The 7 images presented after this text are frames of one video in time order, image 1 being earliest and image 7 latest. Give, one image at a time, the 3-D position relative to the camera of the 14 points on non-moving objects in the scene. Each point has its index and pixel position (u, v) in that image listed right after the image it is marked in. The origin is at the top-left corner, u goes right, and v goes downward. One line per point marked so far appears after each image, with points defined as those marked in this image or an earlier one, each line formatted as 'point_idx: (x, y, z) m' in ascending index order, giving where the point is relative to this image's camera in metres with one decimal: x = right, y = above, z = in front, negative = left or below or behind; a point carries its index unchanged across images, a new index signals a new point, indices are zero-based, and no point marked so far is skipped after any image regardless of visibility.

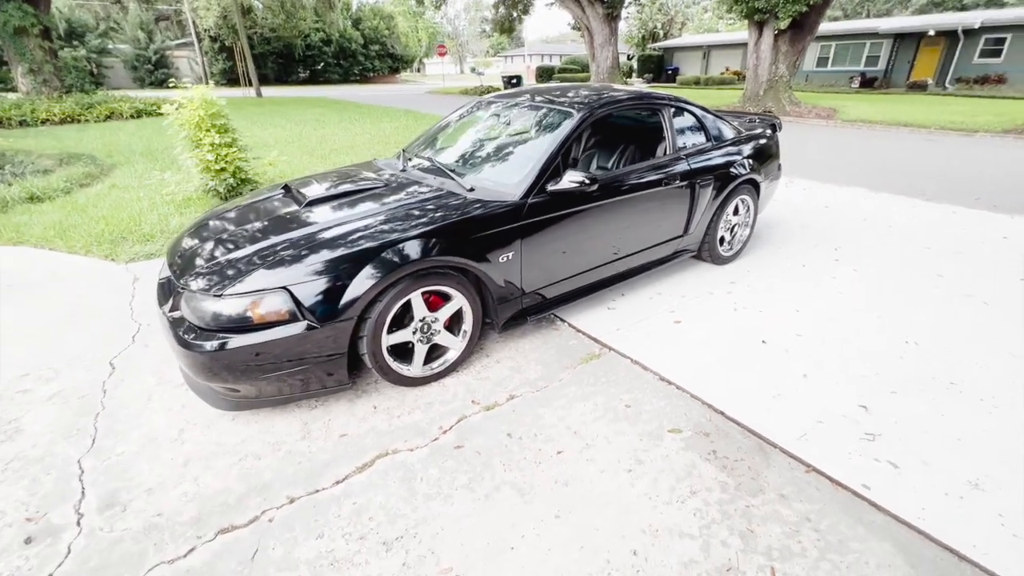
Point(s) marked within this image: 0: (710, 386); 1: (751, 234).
0: (+1.1, -0.6, +2.7) m
1: (+2.3, +0.5, +4.4) m
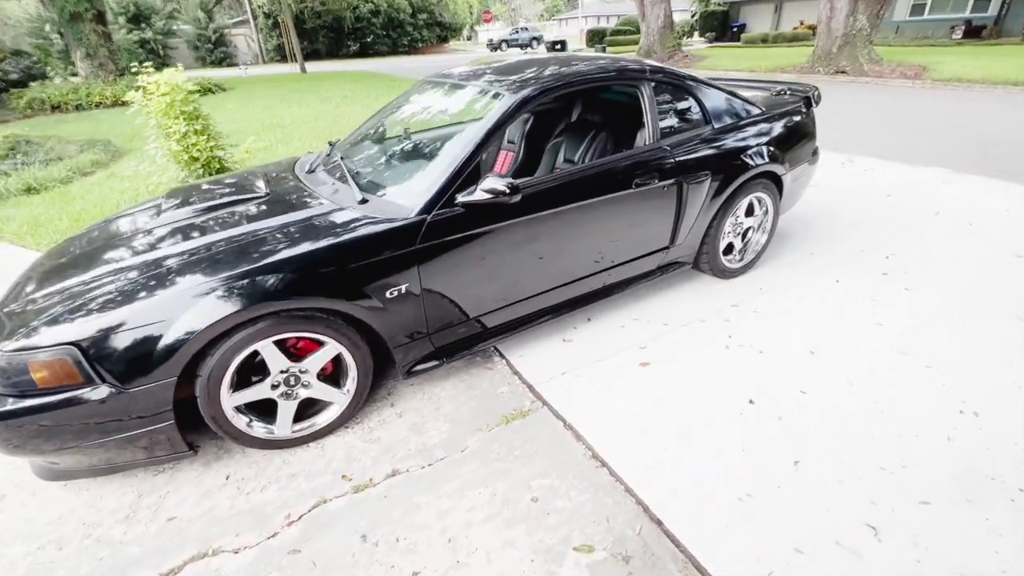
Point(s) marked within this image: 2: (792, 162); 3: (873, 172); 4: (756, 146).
0: (+0.6, -0.8, +2.0) m
1: (+1.9, +0.4, +3.5) m
2: (+2.0, +0.9, +3.5) m
3: (+4.4, +1.4, +5.7) m
4: (+1.7, +1.0, +3.2) m
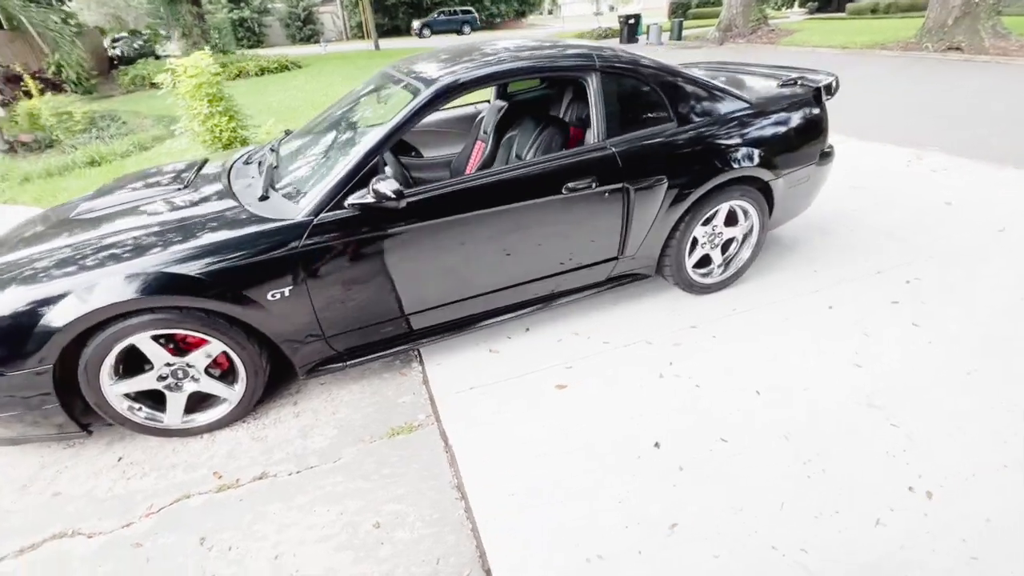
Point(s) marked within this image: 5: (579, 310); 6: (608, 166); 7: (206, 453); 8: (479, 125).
0: (0.0, -0.9, +1.8) m
1: (+1.6, +0.2, +3.1) m
2: (+1.7, +0.8, +3.0) m
3: (+4.5, +1.2, +4.9) m
4: (+1.3, +0.8, +2.8) m
5: (+0.4, -0.1, +3.0) m
6: (+0.5, +0.6, +2.5) m
7: (-1.4, -0.8, +2.2) m
8: (-0.3, +1.3, +3.7) m
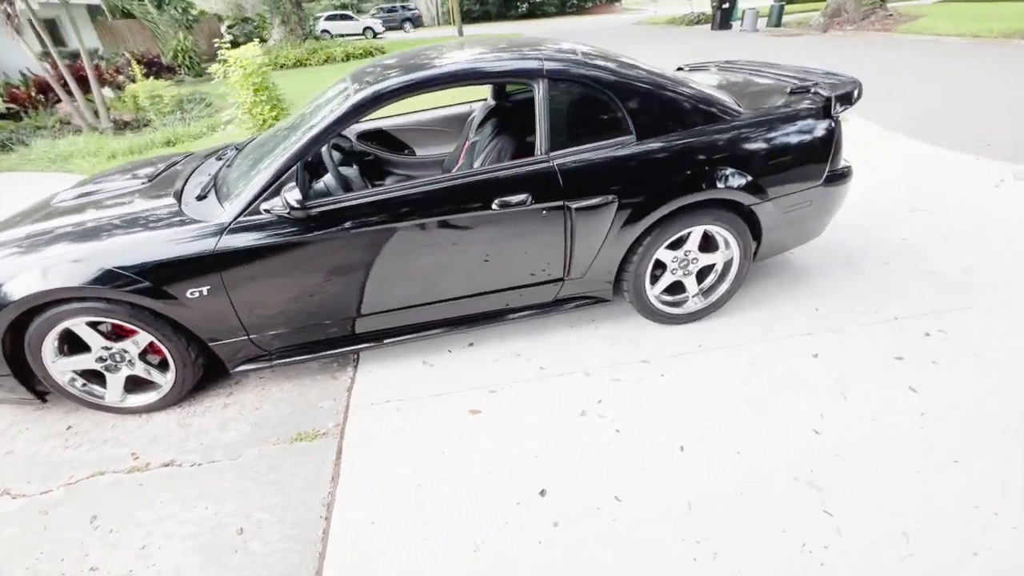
0: (-0.5, -1.0, +1.8) m
1: (+1.3, 0.0, +2.7) m
2: (+1.5, +0.6, +2.6) m
3: (+4.5, +0.8, +4.0) m
4: (+1.1, +0.7, +2.4) m
5: (+0.1, -0.2, +2.8) m
6: (+0.2, +0.5, +2.3) m
7: (-1.9, -0.7, +2.3) m
8: (-0.3, +1.3, +3.6) m
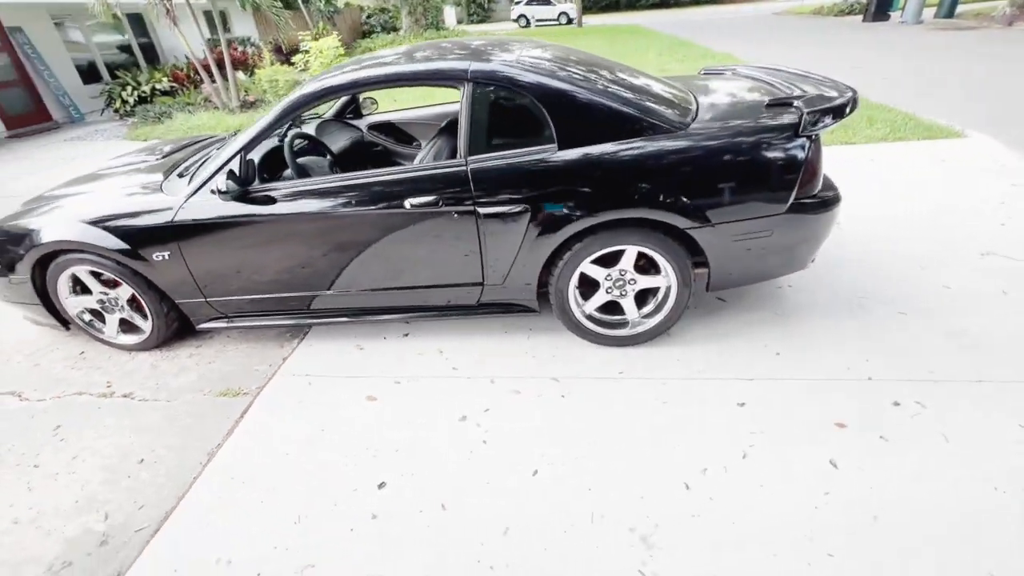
0: (-1.2, -0.9, +2.0) m
1: (+0.9, -0.1, +2.5) m
2: (+1.1, +0.4, +2.3) m
3: (+4.3, +0.2, +3.0) m
4: (+0.7, +0.5, +2.3) m
5: (-0.3, -0.2, +2.8) m
6: (-0.3, +0.5, +2.3) m
7: (-2.4, -0.5, +2.8) m
8: (-0.3, +1.3, +3.7) m
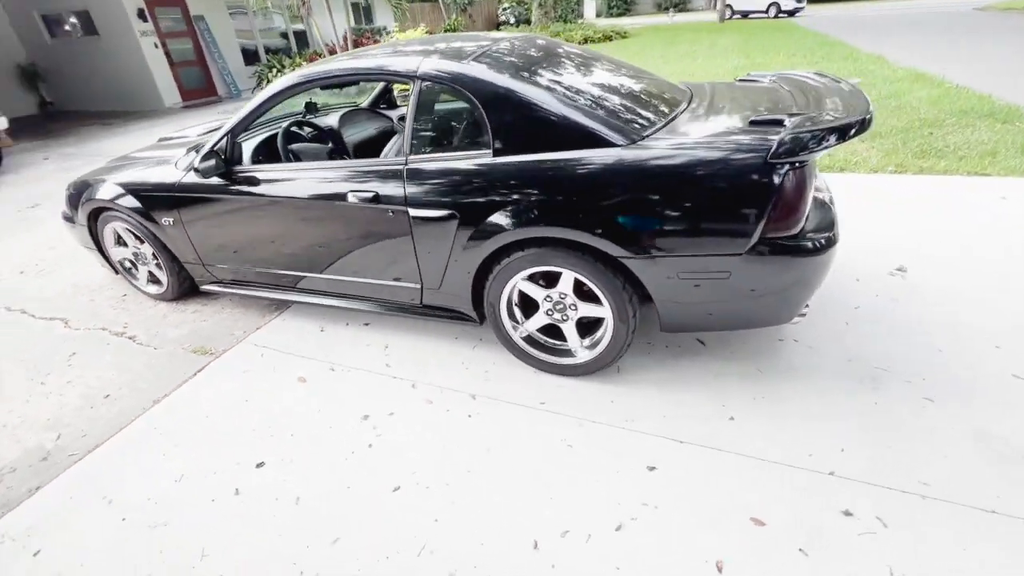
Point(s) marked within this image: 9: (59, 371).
0: (-1.8, -0.7, +2.2) m
1: (+0.5, -0.3, +2.2) m
2: (+0.7, +0.2, +2.0) m
3: (+4.0, -0.4, +1.9) m
4: (+0.3, +0.4, +2.0) m
5: (-0.6, -0.2, +2.8) m
6: (-0.5, +0.5, +2.3) m
7: (-2.6, -0.2, +3.3) m
8: (-0.2, +1.3, +3.6) m
9: (-2.7, -0.5, +2.8) m
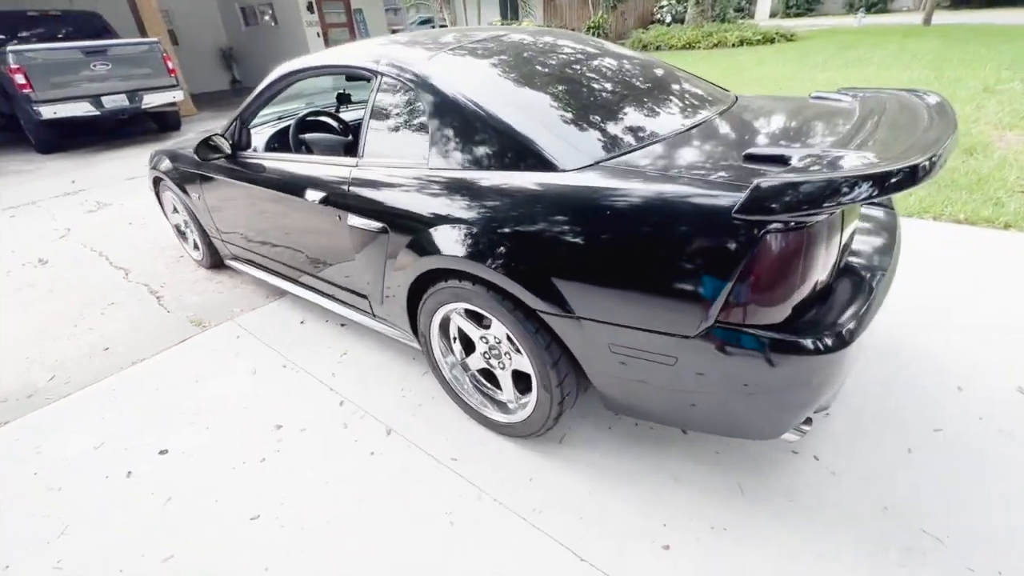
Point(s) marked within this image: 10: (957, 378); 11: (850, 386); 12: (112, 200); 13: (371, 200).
0: (-2.1, -0.6, +2.4) m
1: (+0.2, -0.5, +1.8) m
2: (+0.4, -0.1, +1.5) m
3: (+3.4, -1.2, +0.7) m
4: (0.0, +0.2, +1.6) m
5: (-0.7, -0.3, +2.7) m
6: (-0.7, +0.5, +2.1) m
7: (-2.6, +0.1, +3.6) m
8: (+0.1, +1.2, +3.3) m
9: (-2.8, -0.2, +3.1) m
10: (+2.1, -0.4, +2.2) m
11: (+1.6, -0.5, +2.2) m
12: (-4.6, +1.0, +5.4) m
13: (-0.6, +0.4, +2.1) m
